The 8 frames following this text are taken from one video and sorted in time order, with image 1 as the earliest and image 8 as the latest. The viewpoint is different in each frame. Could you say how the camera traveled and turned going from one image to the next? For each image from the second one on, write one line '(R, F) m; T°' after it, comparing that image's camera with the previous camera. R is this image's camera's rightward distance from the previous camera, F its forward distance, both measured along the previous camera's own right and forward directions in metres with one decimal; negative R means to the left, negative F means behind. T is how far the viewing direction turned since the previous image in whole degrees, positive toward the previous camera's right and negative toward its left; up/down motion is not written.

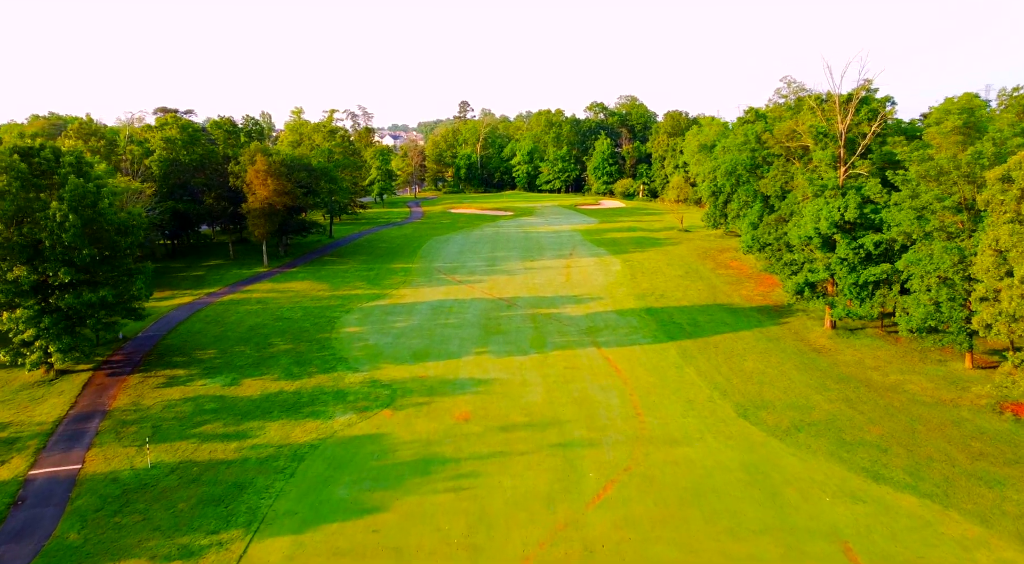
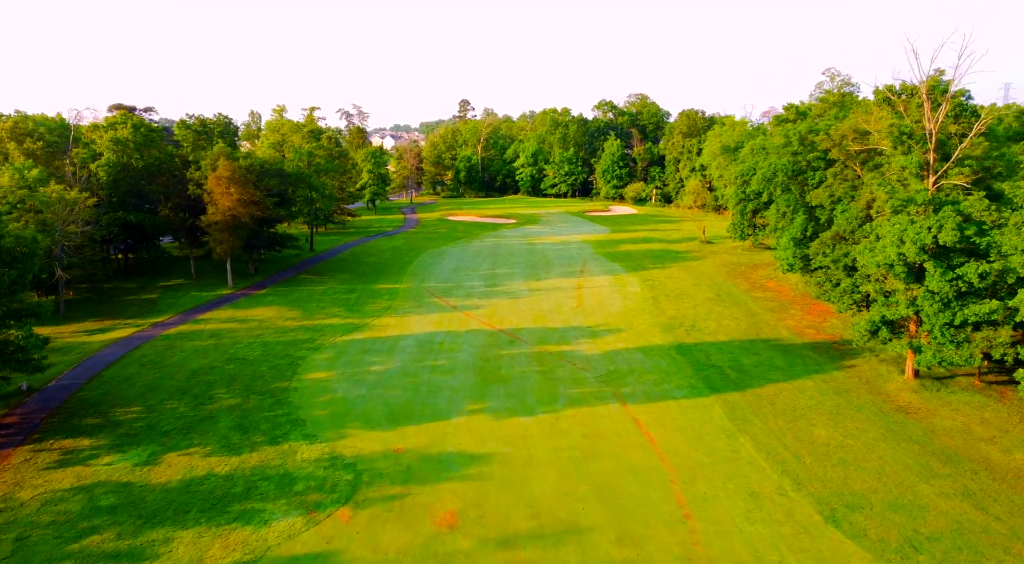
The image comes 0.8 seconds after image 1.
(0.0, +6.3) m; 0°
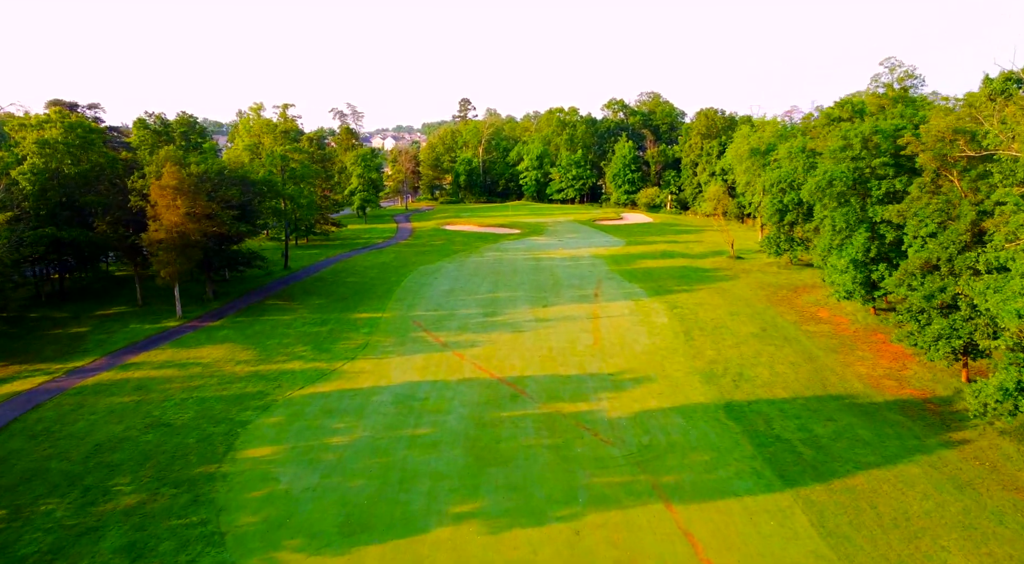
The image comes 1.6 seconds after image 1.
(0.0, +6.6) m; 0°
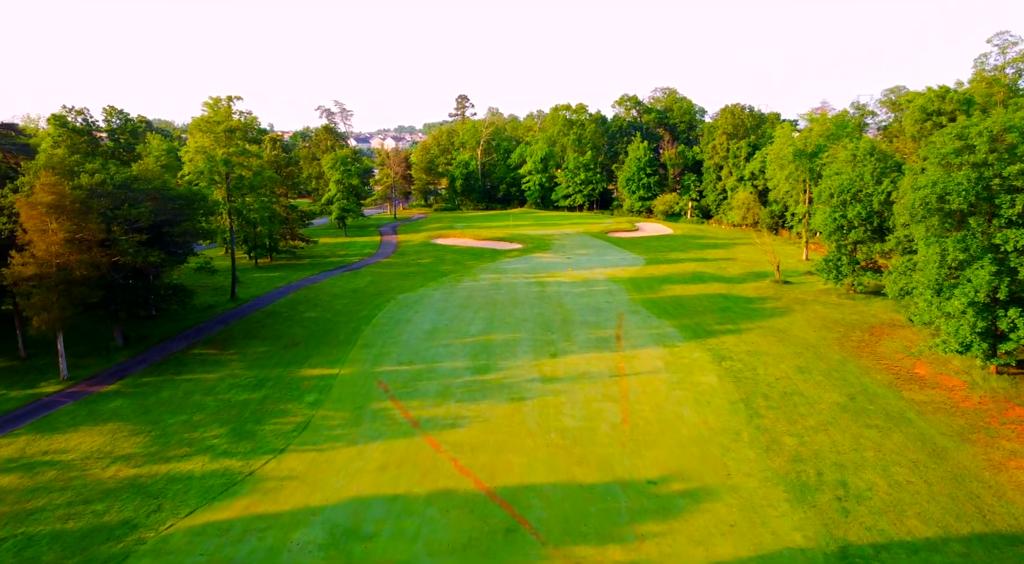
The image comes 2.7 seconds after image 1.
(+0.2, +8.8) m; 0°
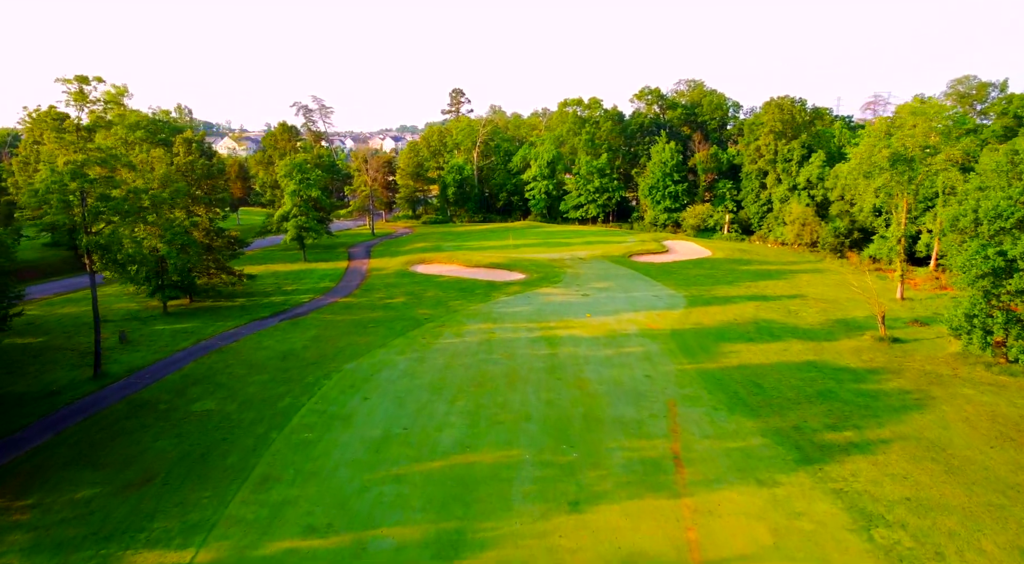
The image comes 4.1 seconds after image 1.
(+0.3, +12.3) m; 0°
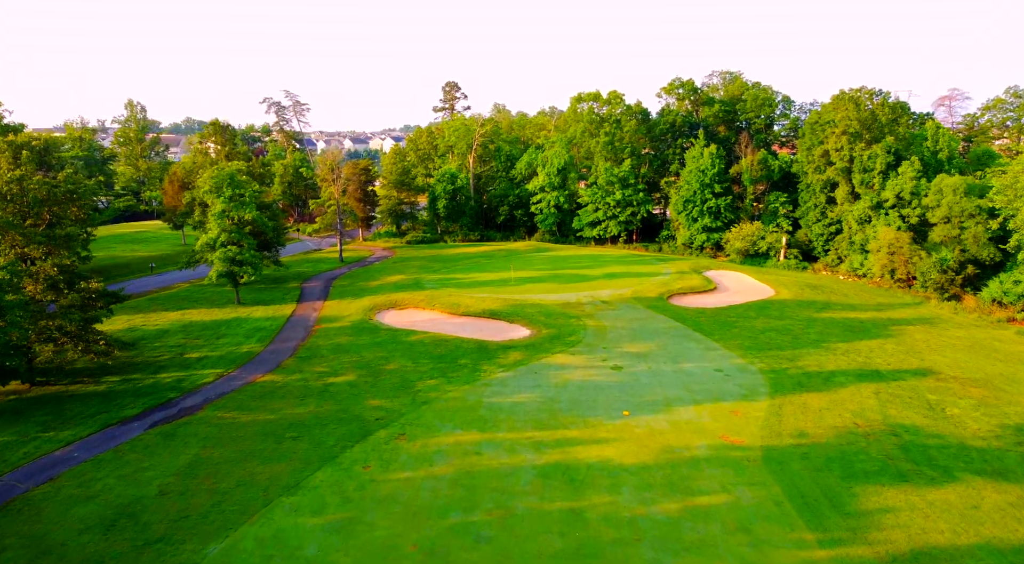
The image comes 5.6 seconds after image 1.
(+0.3, +12.4) m; 0°
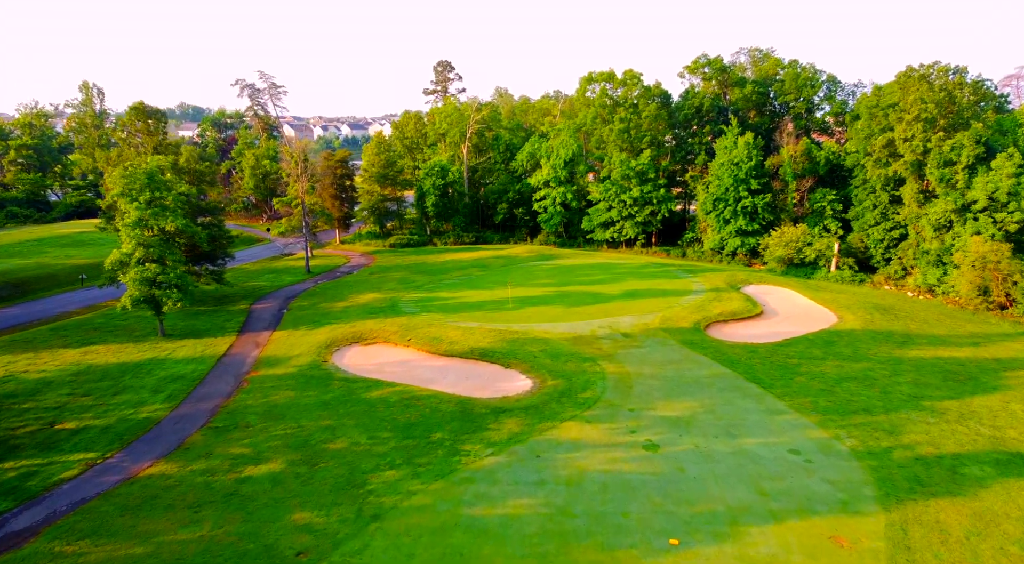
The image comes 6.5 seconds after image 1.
(+0.3, +8.1) m; 0°
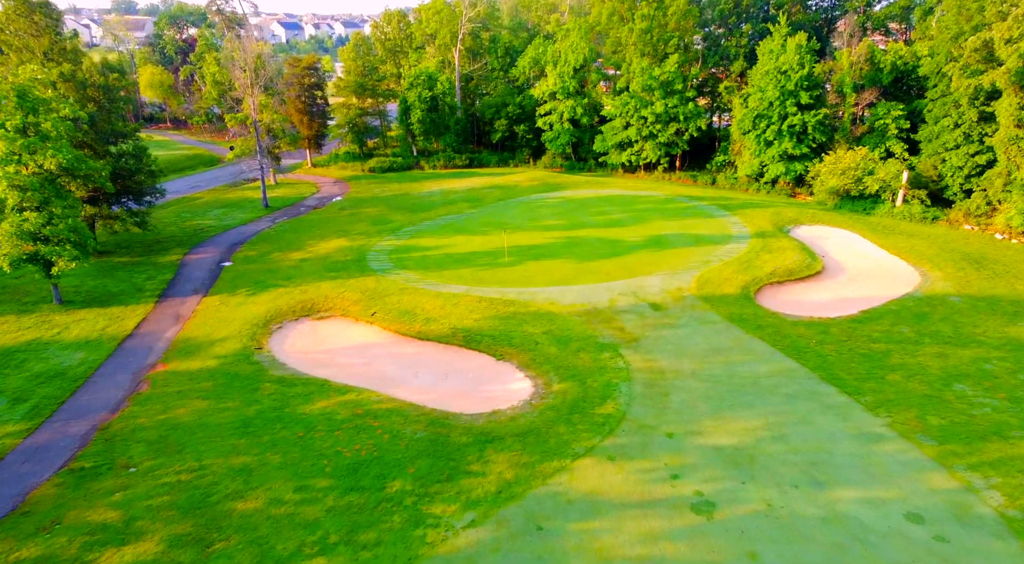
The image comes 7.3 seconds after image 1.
(+0.3, +7.1) m; 0°
